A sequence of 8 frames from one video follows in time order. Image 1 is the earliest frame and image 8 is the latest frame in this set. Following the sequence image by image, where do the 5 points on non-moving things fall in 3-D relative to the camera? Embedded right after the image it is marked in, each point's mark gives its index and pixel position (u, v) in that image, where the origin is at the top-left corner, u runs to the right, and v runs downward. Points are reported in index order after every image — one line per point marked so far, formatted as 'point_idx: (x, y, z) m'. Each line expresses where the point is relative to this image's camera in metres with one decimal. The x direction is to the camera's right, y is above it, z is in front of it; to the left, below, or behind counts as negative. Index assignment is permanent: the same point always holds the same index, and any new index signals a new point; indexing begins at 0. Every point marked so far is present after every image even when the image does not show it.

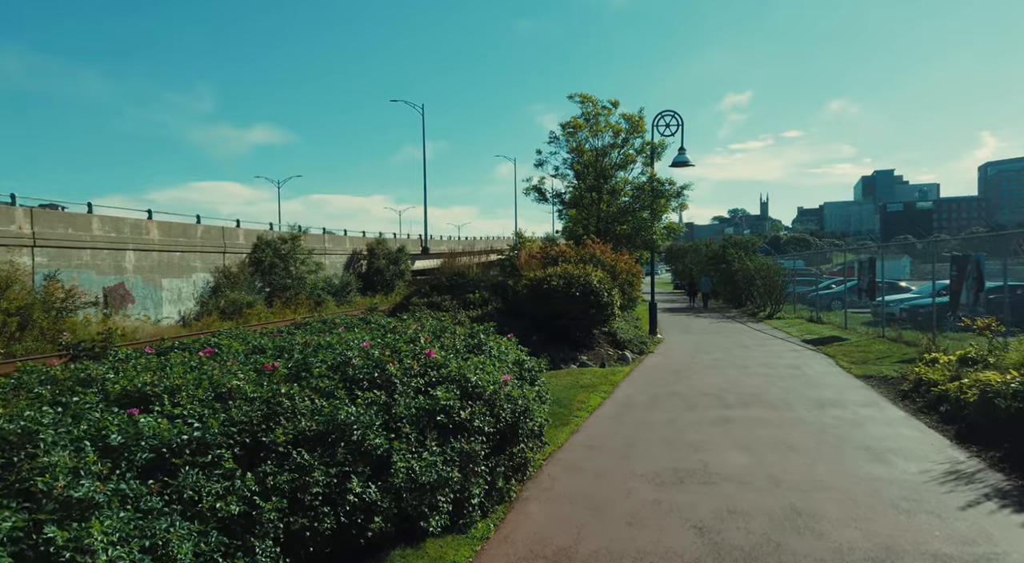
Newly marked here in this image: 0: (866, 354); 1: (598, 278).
0: (+9.0, -1.9, +16.6) m
1: (+2.0, +0.1, +15.3) m
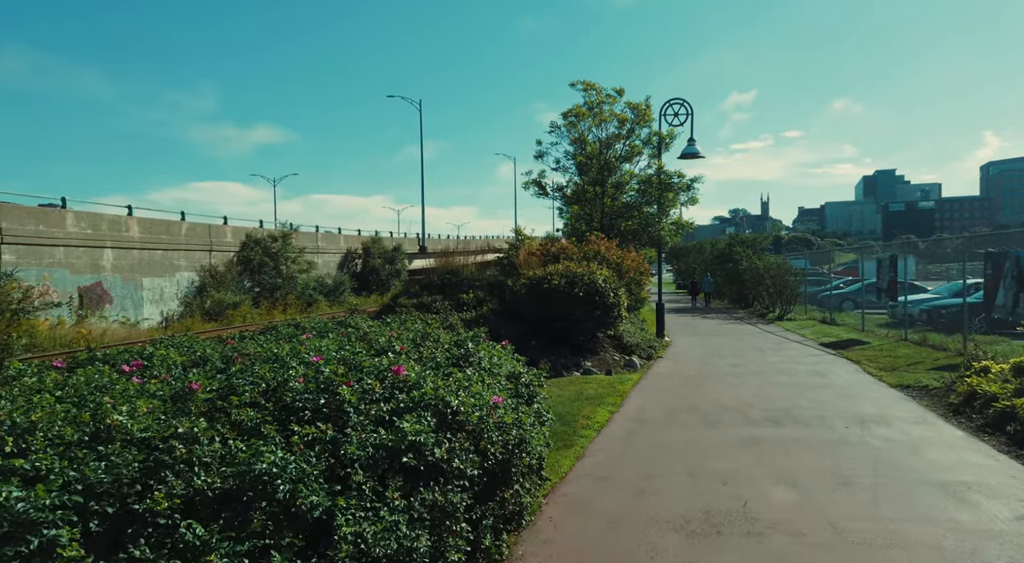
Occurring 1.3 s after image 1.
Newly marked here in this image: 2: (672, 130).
0: (+8.9, -1.9, +15.3) m
1: (+1.9, +0.1, +14.0) m
2: (+4.8, +4.5, +19.7) m
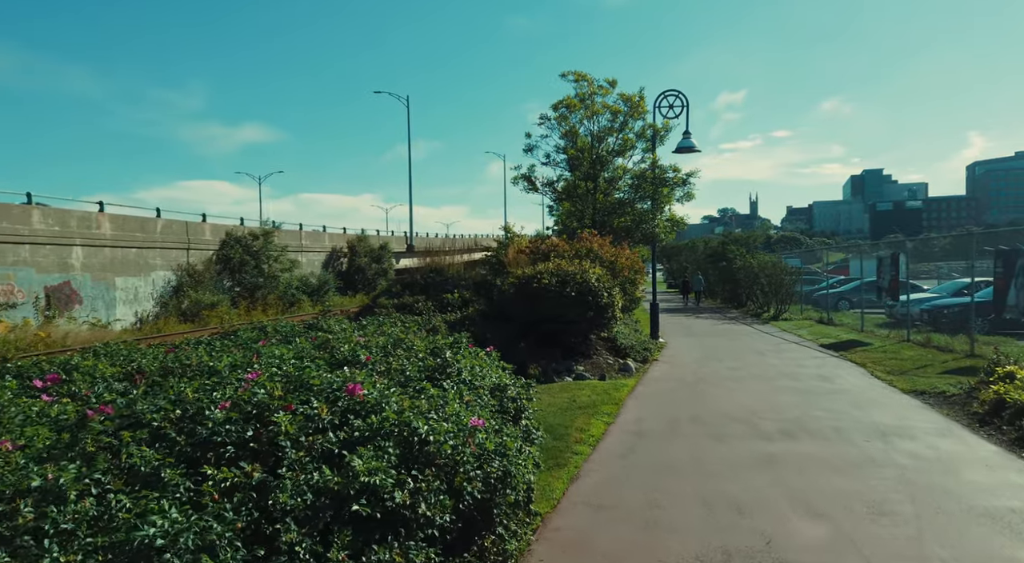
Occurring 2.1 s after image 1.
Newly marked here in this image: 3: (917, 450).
0: (+8.7, -1.8, +14.6) m
1: (+1.7, +0.1, +13.2) m
2: (+4.5, +4.6, +18.9) m
3: (+4.5, -1.9, +7.2) m
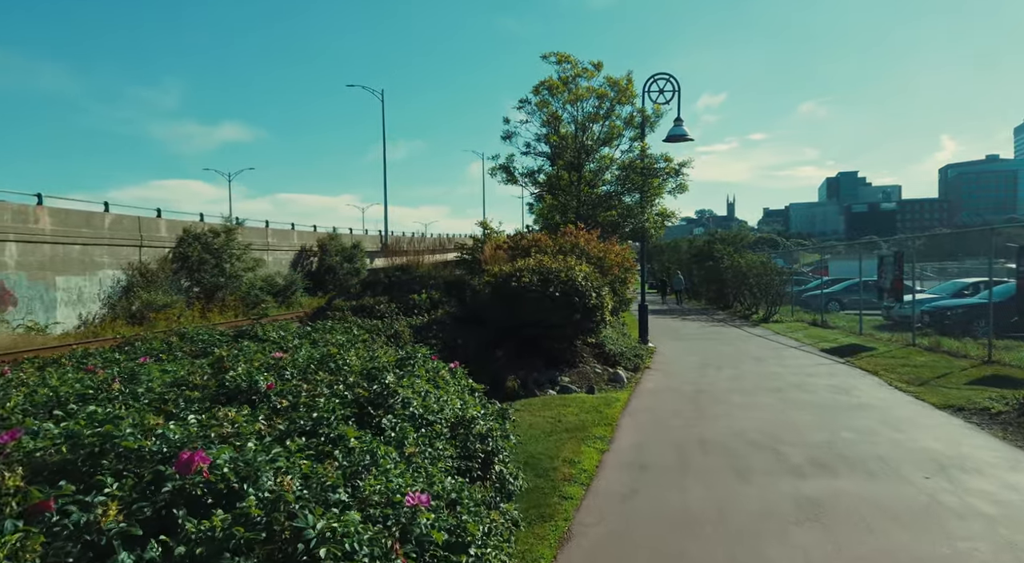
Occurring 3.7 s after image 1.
0: (+8.2, -1.8, +13.3) m
1: (+1.3, +0.2, +11.6) m
2: (+3.9, +4.6, +17.4) m
3: (+4.2, -1.8, +5.8) m
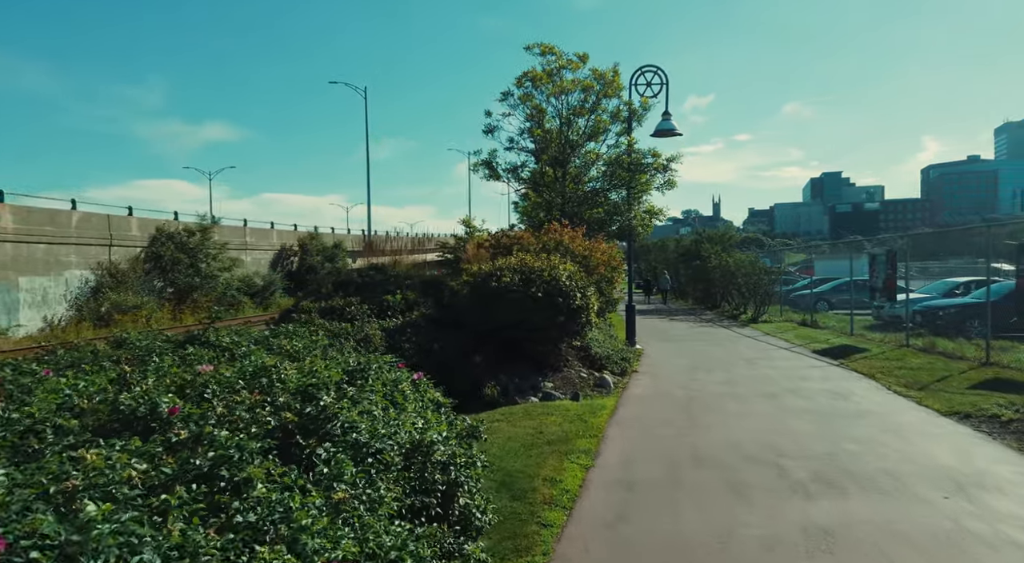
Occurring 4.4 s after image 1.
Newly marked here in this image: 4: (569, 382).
0: (+7.8, -1.8, +12.8) m
1: (+0.9, +0.2, +11.0) m
2: (+3.4, +4.6, +16.8) m
3: (+4.0, -1.8, +5.2) m
4: (+0.9, -1.6, +10.6) m
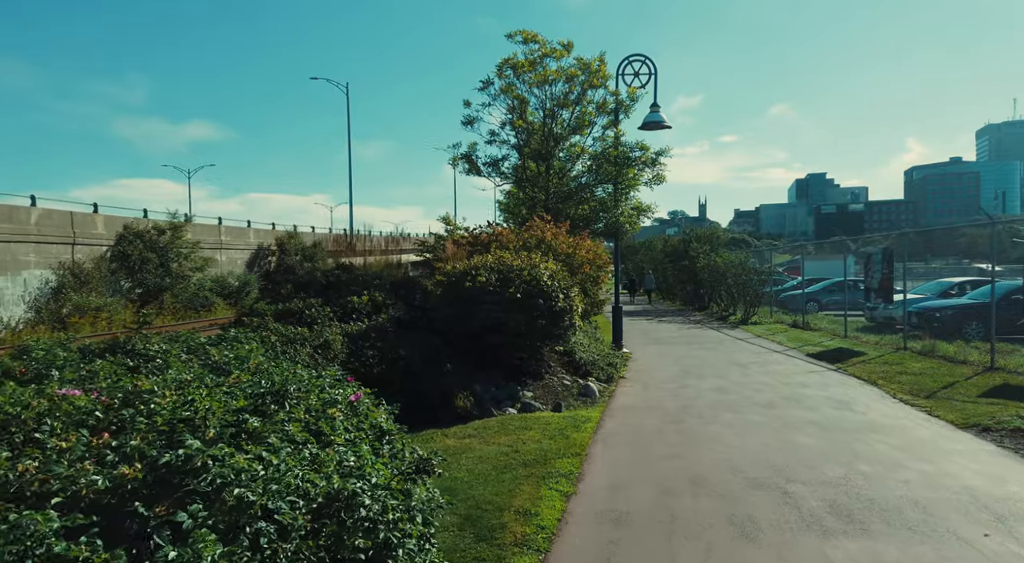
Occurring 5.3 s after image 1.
0: (+7.4, -1.8, +12.0) m
1: (+0.6, +0.2, +10.1) m
2: (+2.9, +4.6, +16.0) m
3: (+3.8, -1.8, +4.4) m
4: (+0.6, -1.6, +9.7) m
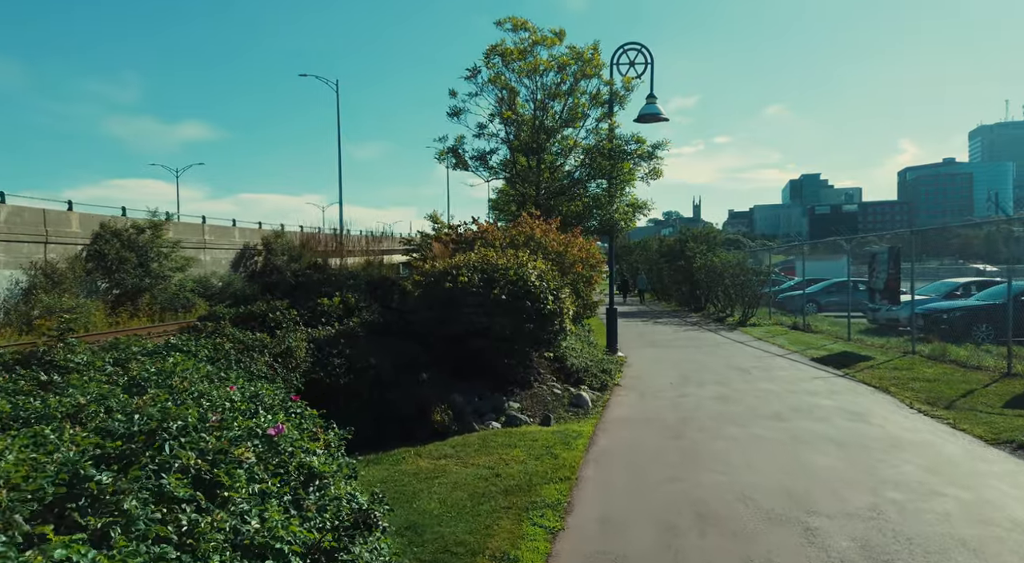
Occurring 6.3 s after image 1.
0: (+7.2, -1.8, +11.2) m
1: (+0.3, +0.1, +9.3) m
2: (+2.7, +4.6, +15.2) m
3: (+3.6, -1.8, +3.5) m
4: (+0.4, -1.6, +8.9) m
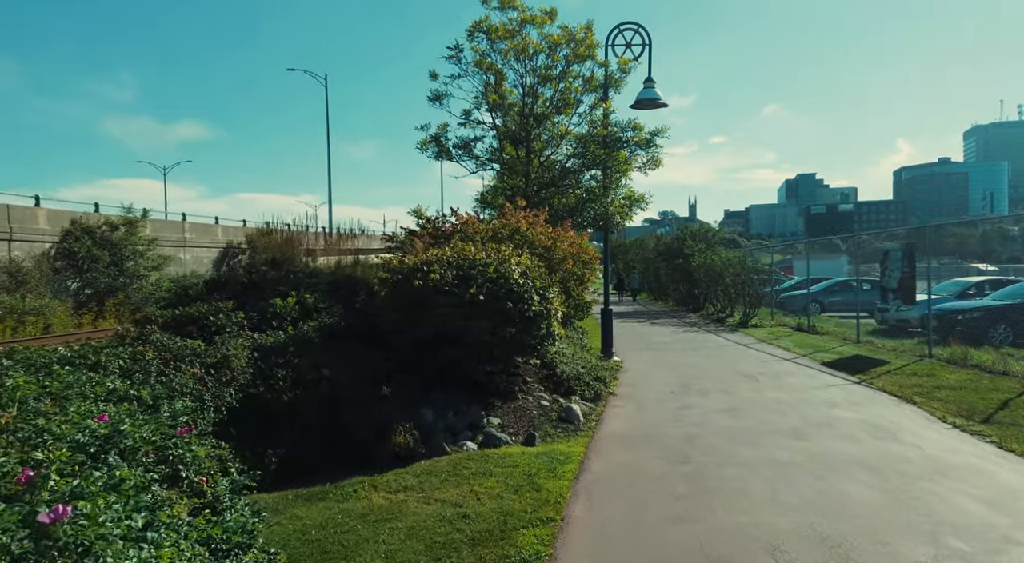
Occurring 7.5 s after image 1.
0: (+6.9, -1.8, +10.1) m
1: (+0.1, +0.2, +8.1) m
2: (+2.4, +4.6, +14.0) m
3: (+3.4, -1.8, +2.4) m
4: (+0.1, -1.6, +7.7) m
